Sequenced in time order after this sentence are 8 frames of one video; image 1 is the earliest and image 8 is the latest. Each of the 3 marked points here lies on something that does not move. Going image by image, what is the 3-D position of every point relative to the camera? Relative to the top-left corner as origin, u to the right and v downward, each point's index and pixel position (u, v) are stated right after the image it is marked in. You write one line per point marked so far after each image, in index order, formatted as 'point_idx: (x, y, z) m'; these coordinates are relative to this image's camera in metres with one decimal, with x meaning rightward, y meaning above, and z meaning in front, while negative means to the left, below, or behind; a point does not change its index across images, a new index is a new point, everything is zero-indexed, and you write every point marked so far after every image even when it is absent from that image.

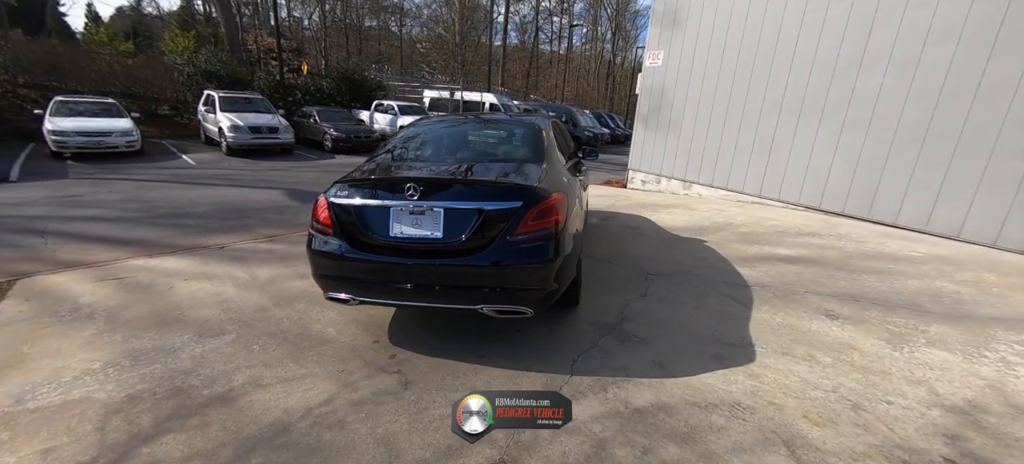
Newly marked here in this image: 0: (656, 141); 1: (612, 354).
0: (+2.7, +1.8, +8.8) m
1: (+0.7, -0.8, +2.9) m
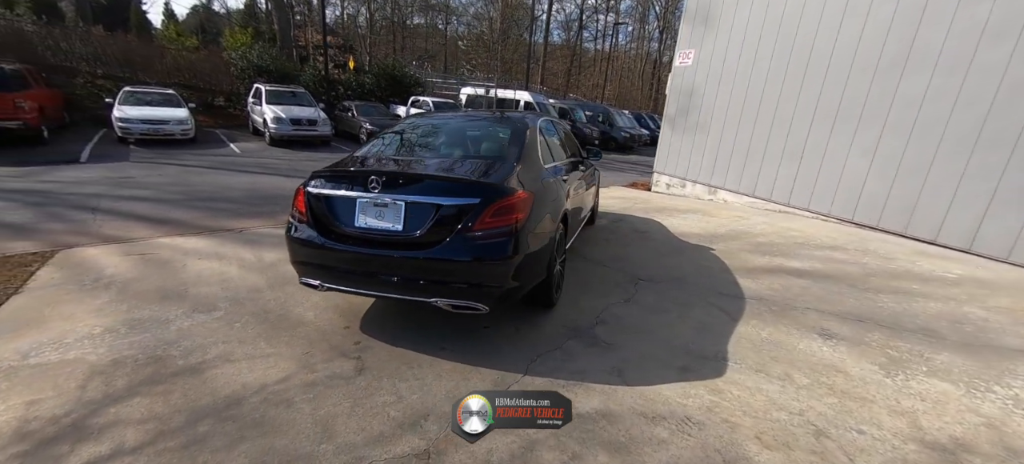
0: (+3.2, +1.7, +8.5) m
1: (+0.4, -0.8, +2.9) m
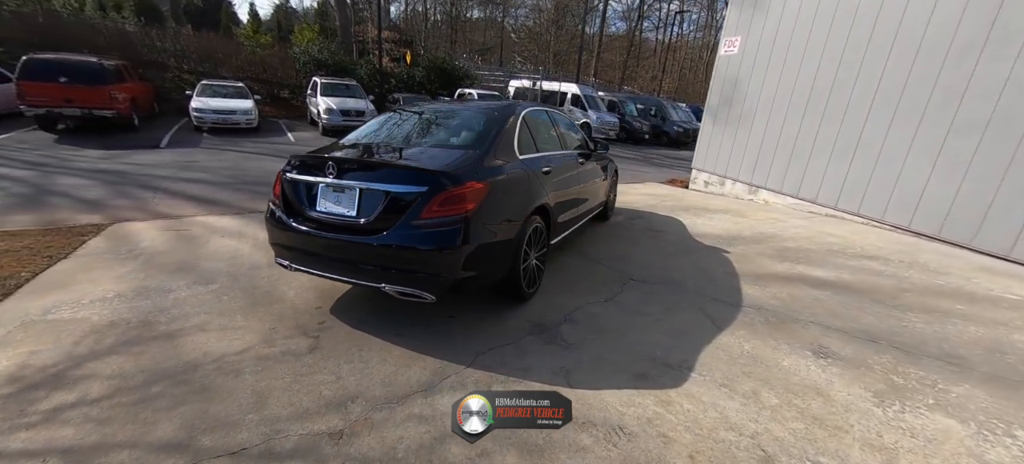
0: (+3.7, +1.7, +7.9) m
1: (+0.1, -0.8, +2.8) m
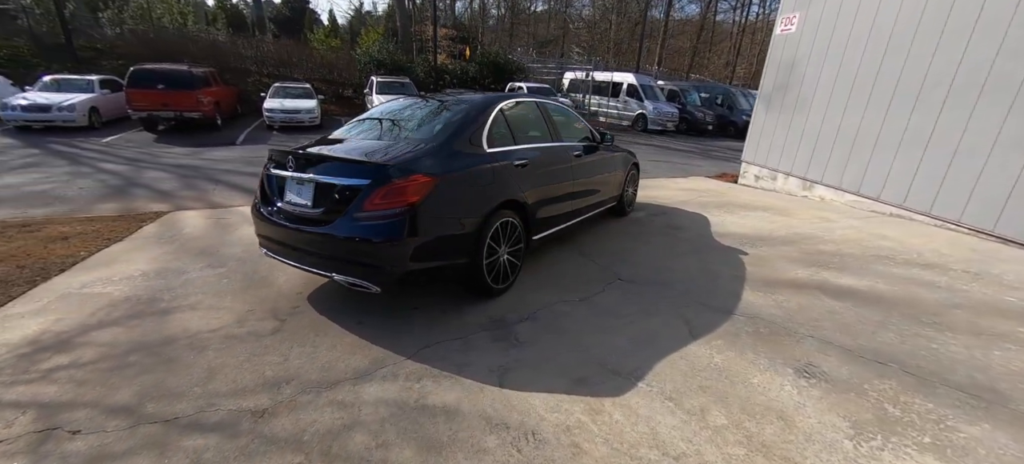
0: (+4.3, +1.7, +7.1) m
1: (-0.3, -0.7, +2.8) m
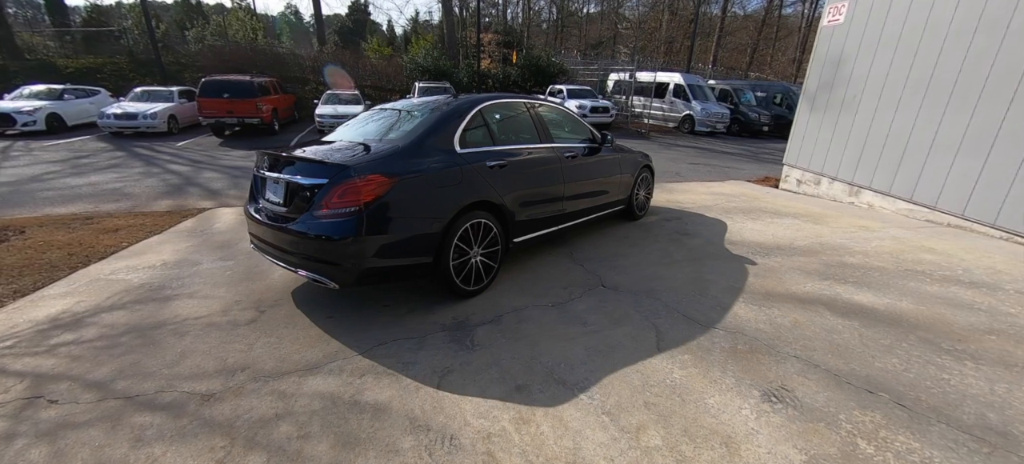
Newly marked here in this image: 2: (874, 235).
0: (+4.6, +1.5, +6.5) m
1: (-0.6, -0.7, +2.8) m
2: (+3.8, 0.0, +4.7) m
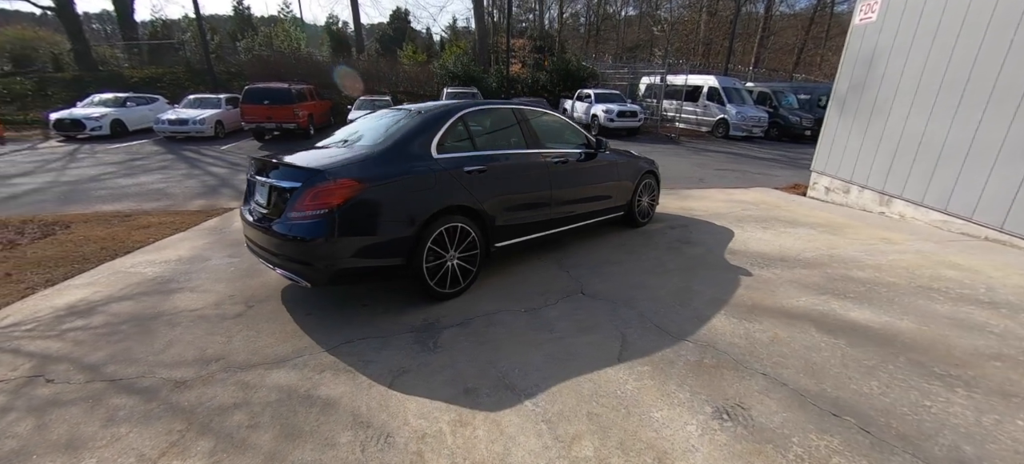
0: (+4.7, +1.4, +6.1) m
1: (-0.8, -0.7, +2.8) m
2: (+3.8, -0.2, +4.4) m
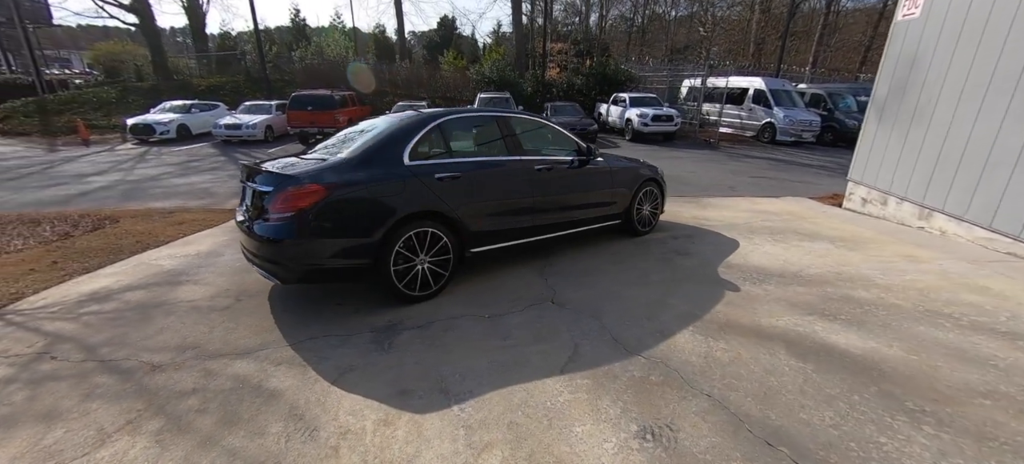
0: (+4.8, +1.2, +5.6) m
1: (-1.1, -0.8, +2.9) m
2: (+3.6, -0.3, +4.0) m
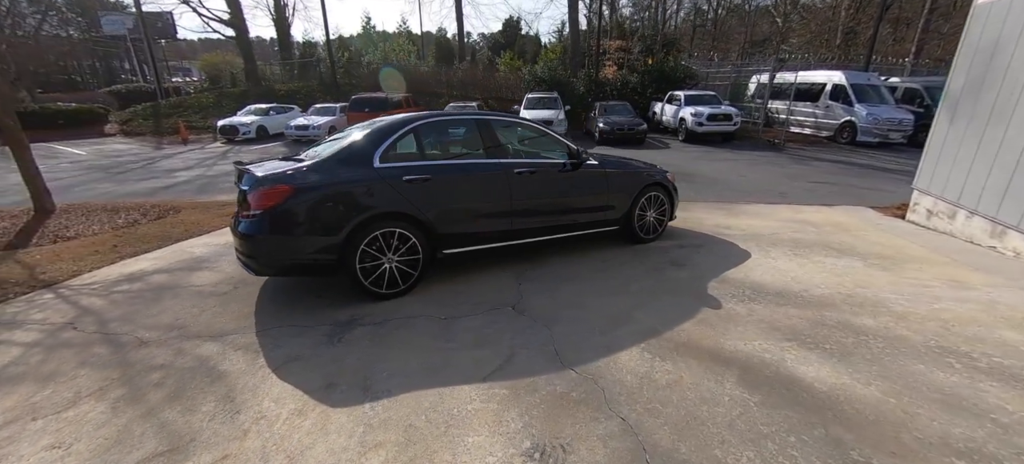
0: (+4.8, +1.0, +4.8) m
1: (-1.5, -0.7, +3.1) m
2: (+3.3, -0.5, +3.3) m
